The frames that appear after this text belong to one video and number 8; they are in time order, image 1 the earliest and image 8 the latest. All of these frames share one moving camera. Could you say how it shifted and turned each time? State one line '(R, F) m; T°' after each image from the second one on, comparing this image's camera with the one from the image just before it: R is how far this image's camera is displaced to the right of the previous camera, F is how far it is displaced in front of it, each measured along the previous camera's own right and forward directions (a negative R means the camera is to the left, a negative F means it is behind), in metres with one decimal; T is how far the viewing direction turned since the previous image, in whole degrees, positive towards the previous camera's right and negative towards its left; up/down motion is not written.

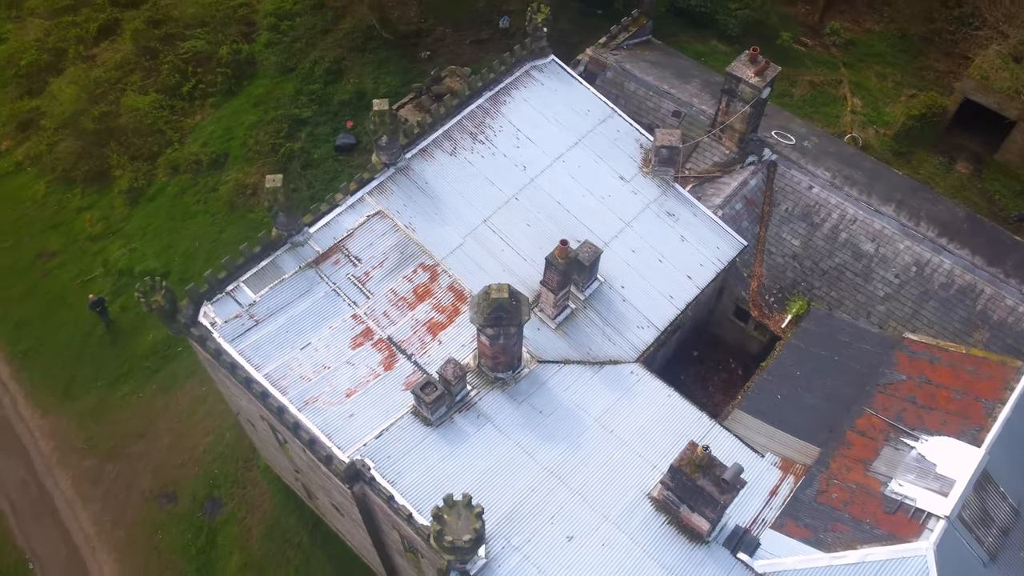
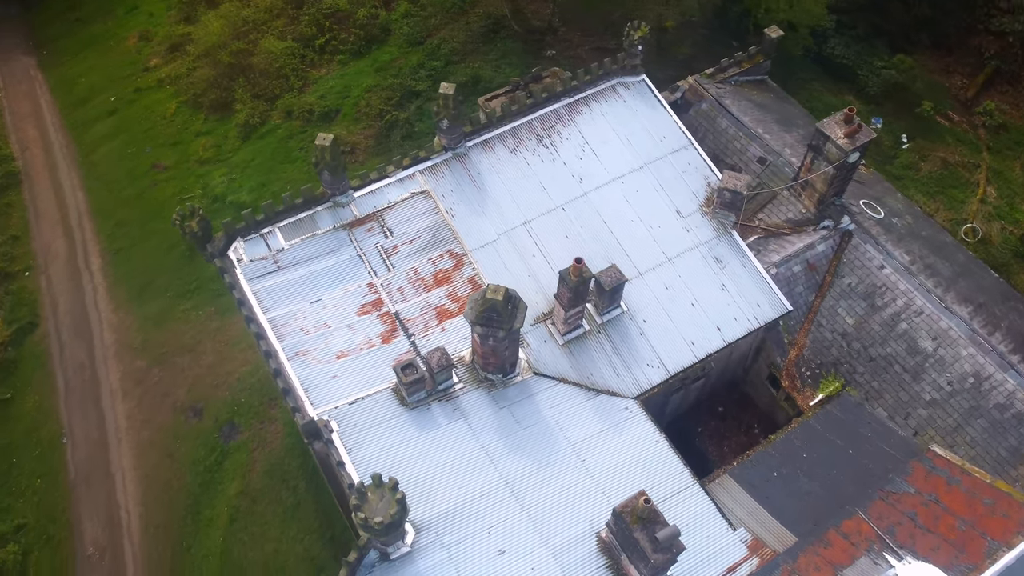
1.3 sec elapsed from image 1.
(+4.1, +0.6) m; -9°
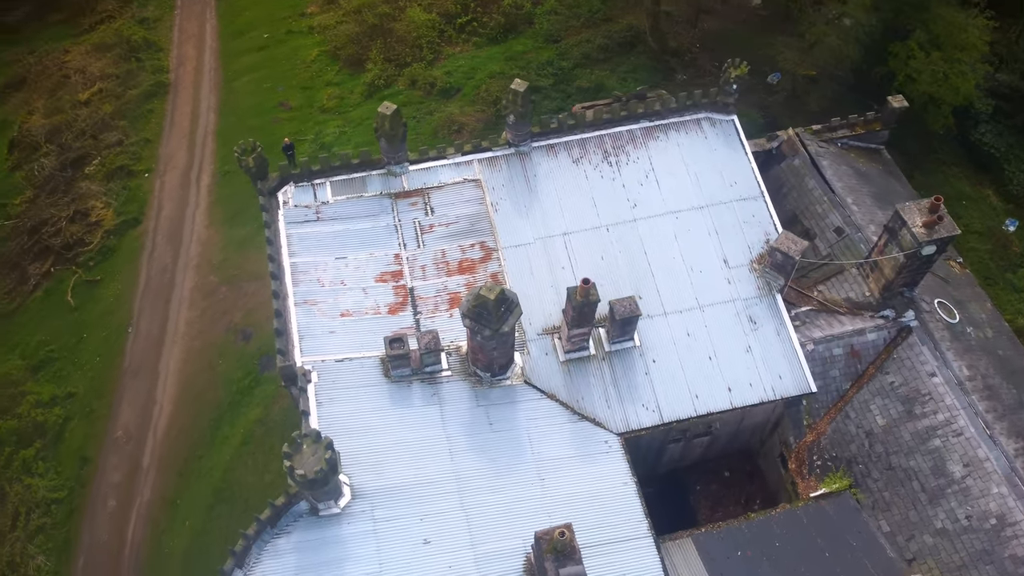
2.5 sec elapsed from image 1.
(+4.4, +0.5) m; -10°
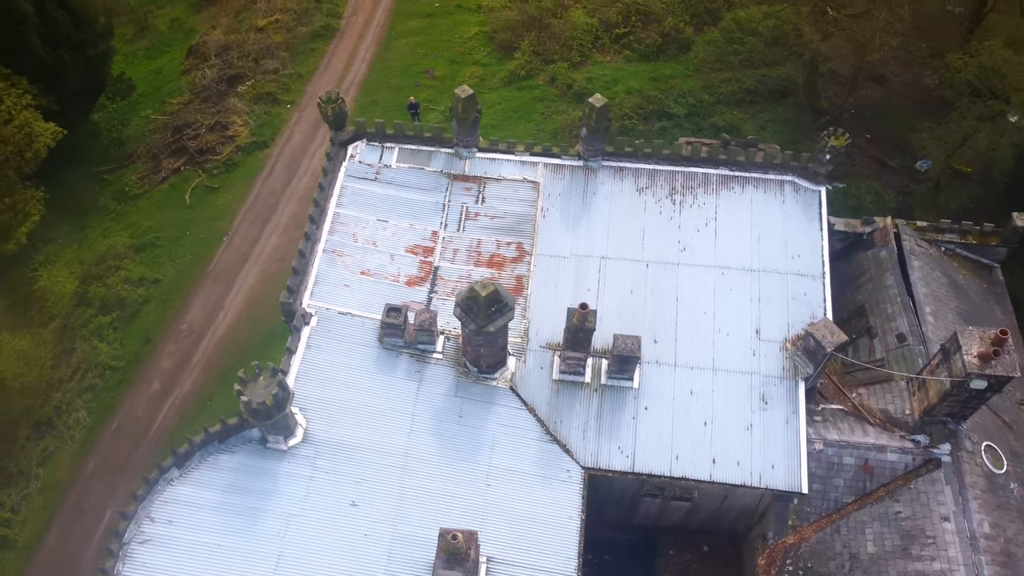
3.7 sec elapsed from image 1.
(+4.9, +0.6) m; -11°
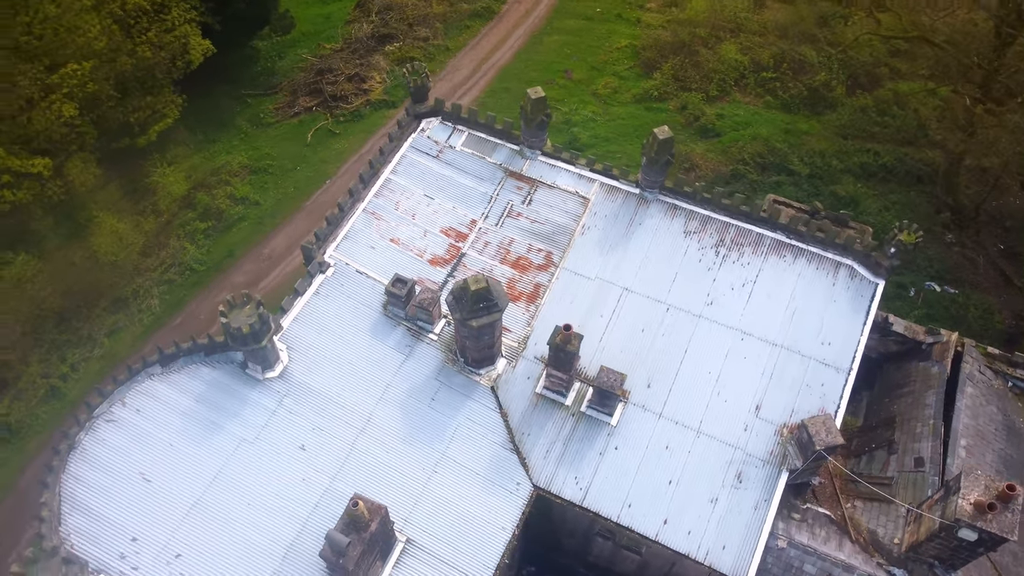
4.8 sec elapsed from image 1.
(+4.9, +0.4) m; -11°
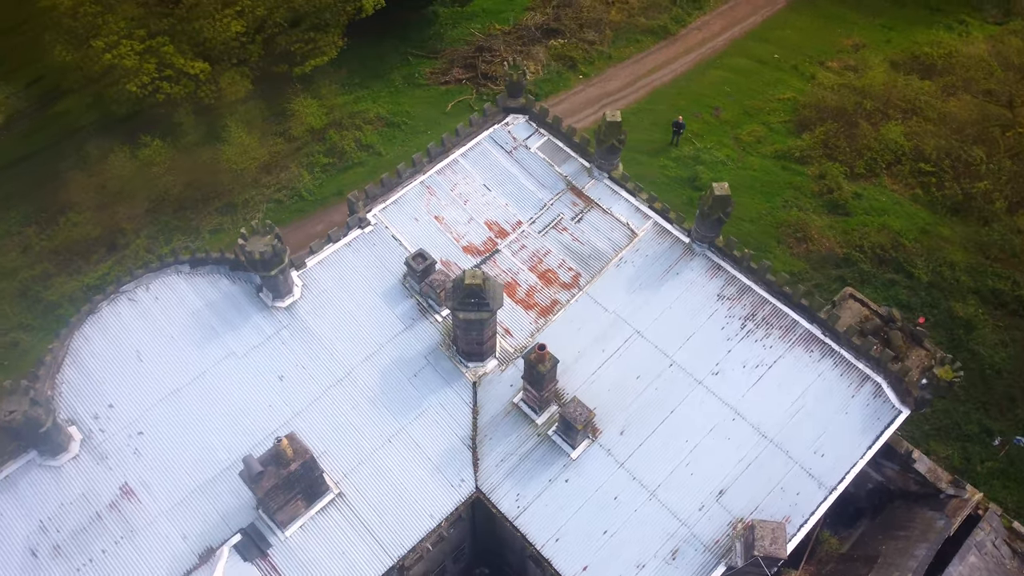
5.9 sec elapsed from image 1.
(+5.3, +0.4) m; -12°
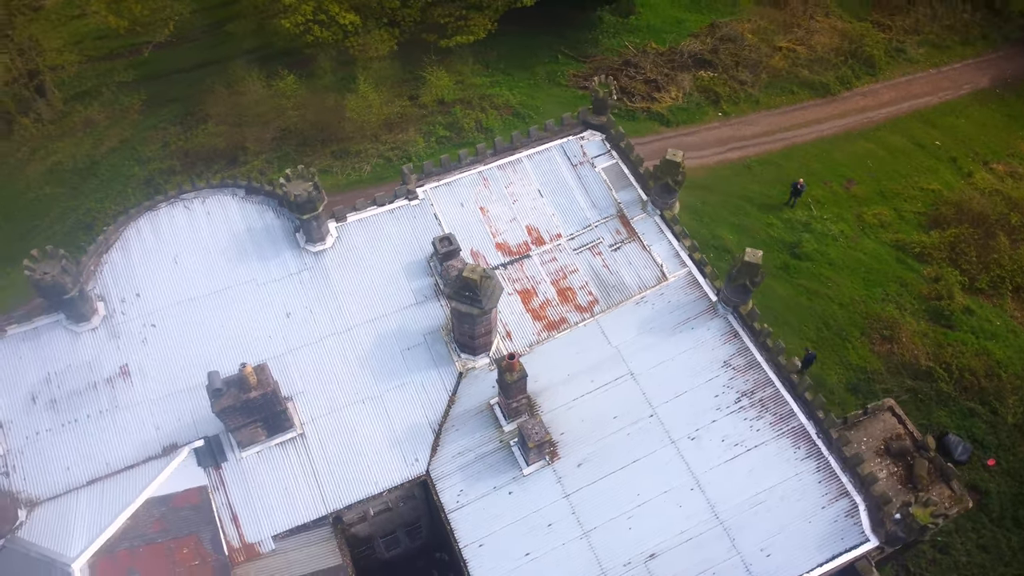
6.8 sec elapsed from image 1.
(+5.1, +0.3) m; -11°
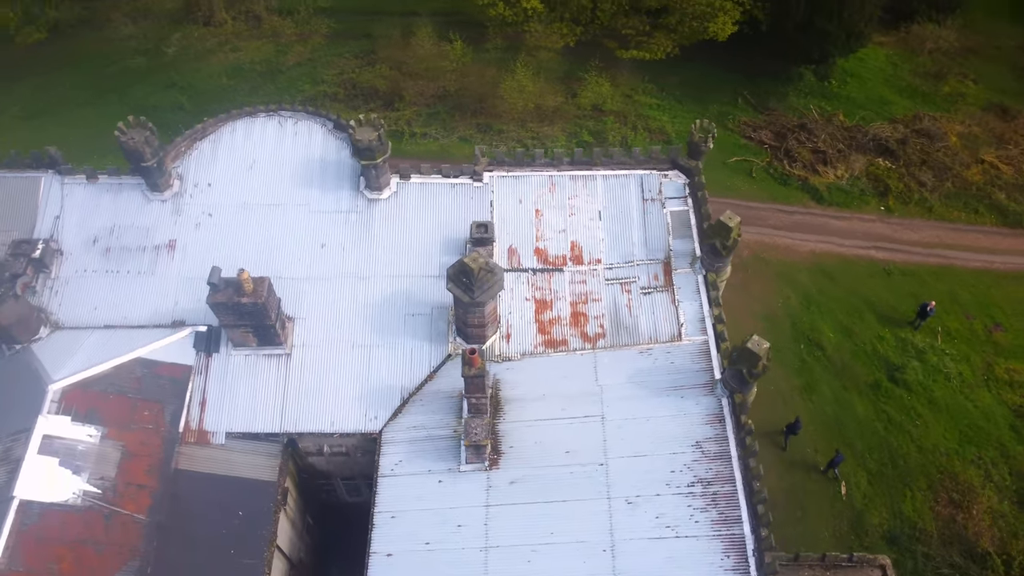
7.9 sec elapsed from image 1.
(+6.2, +0.9) m; -13°
